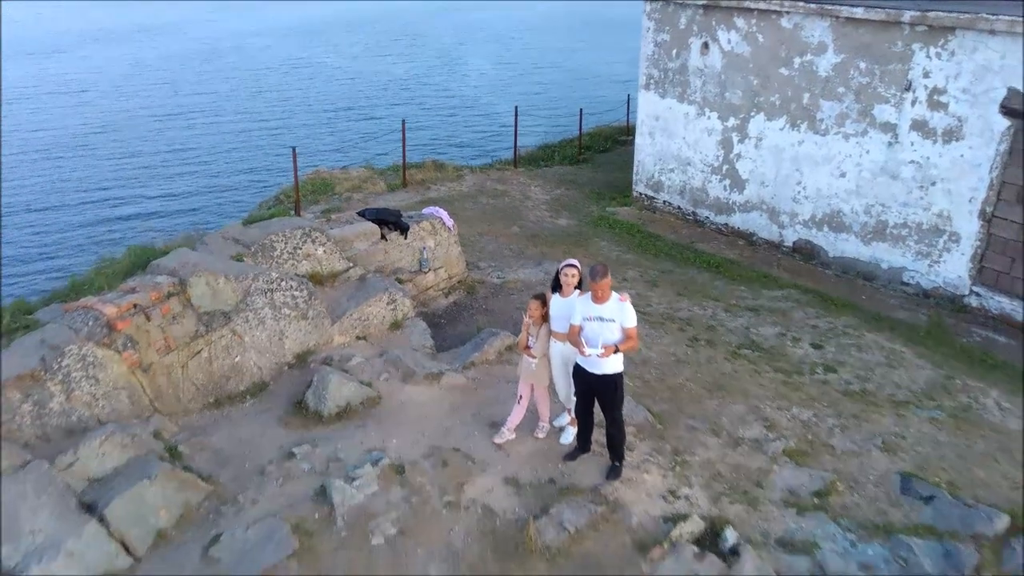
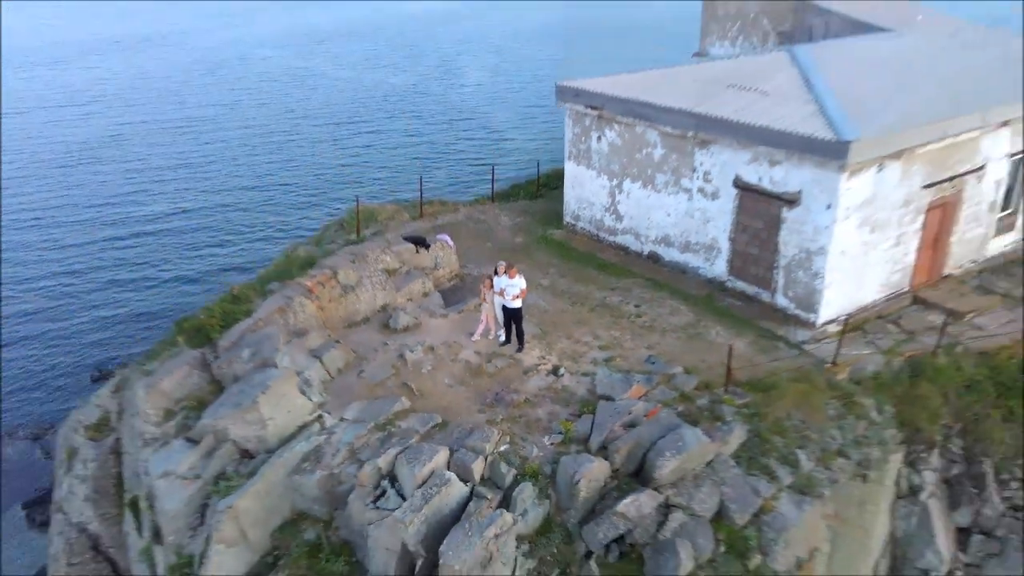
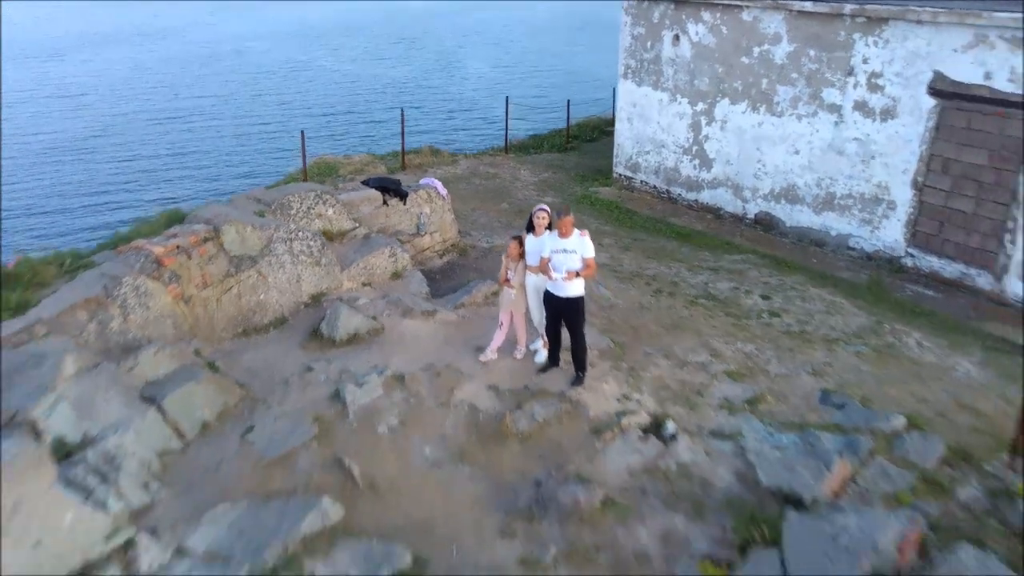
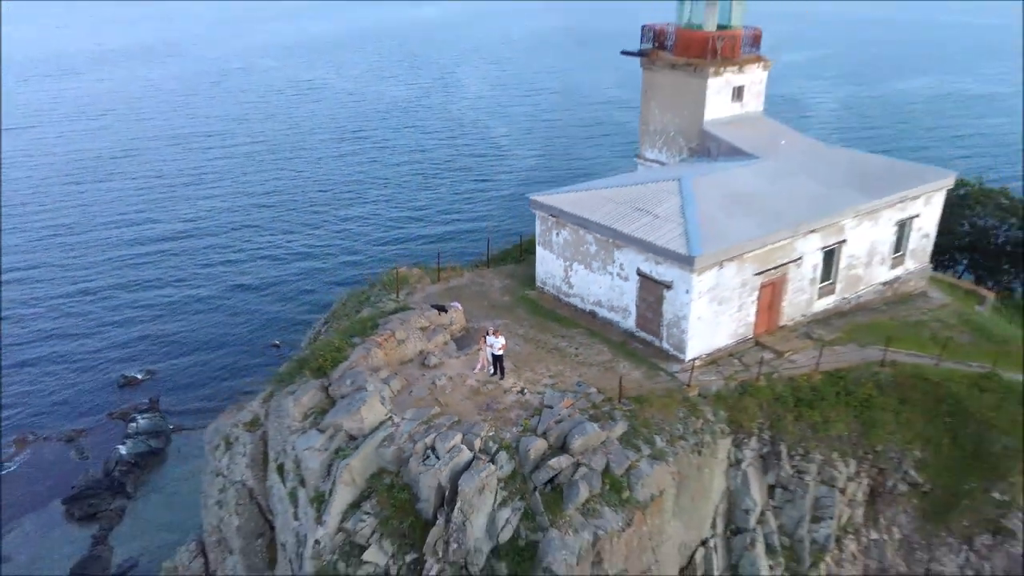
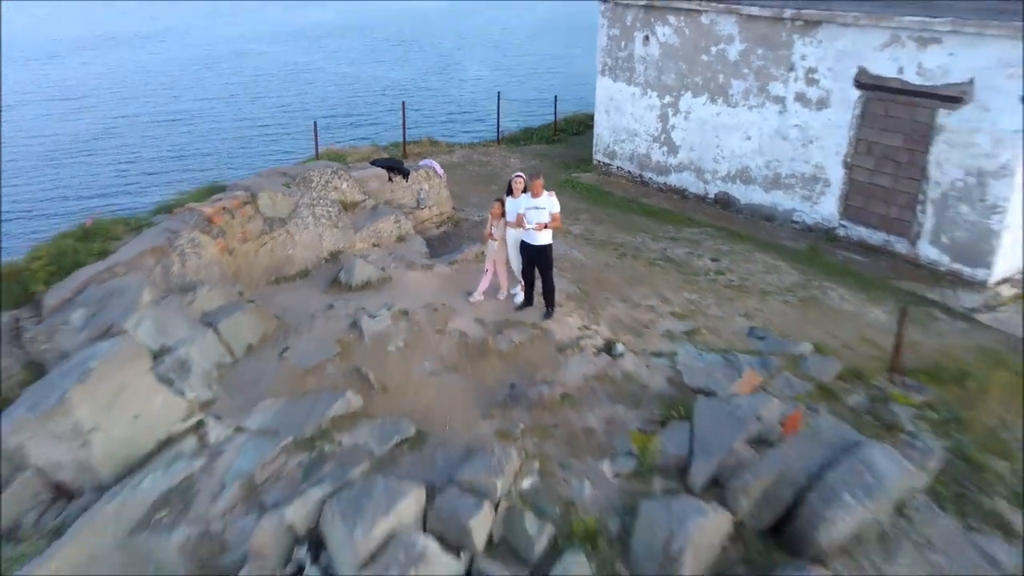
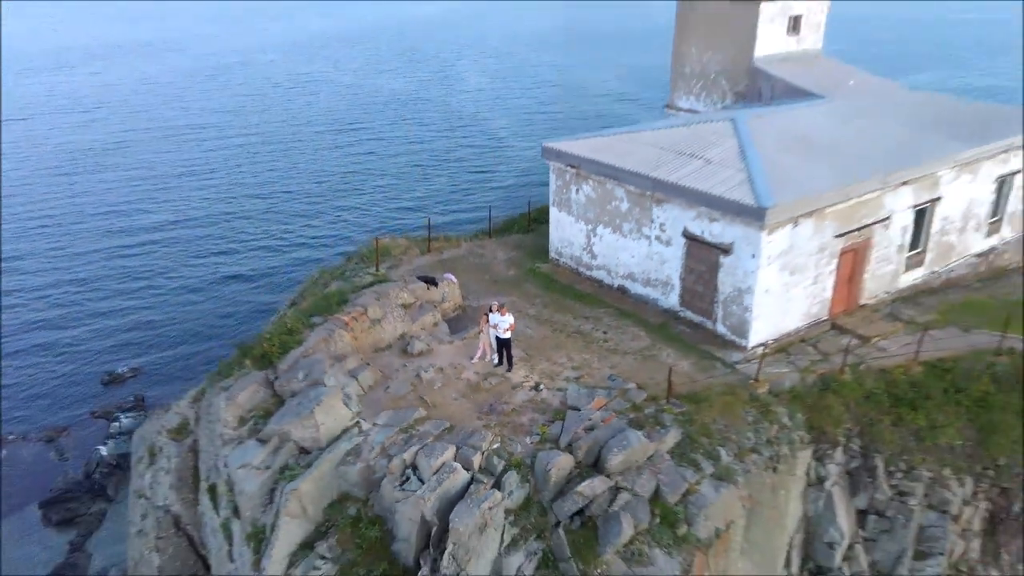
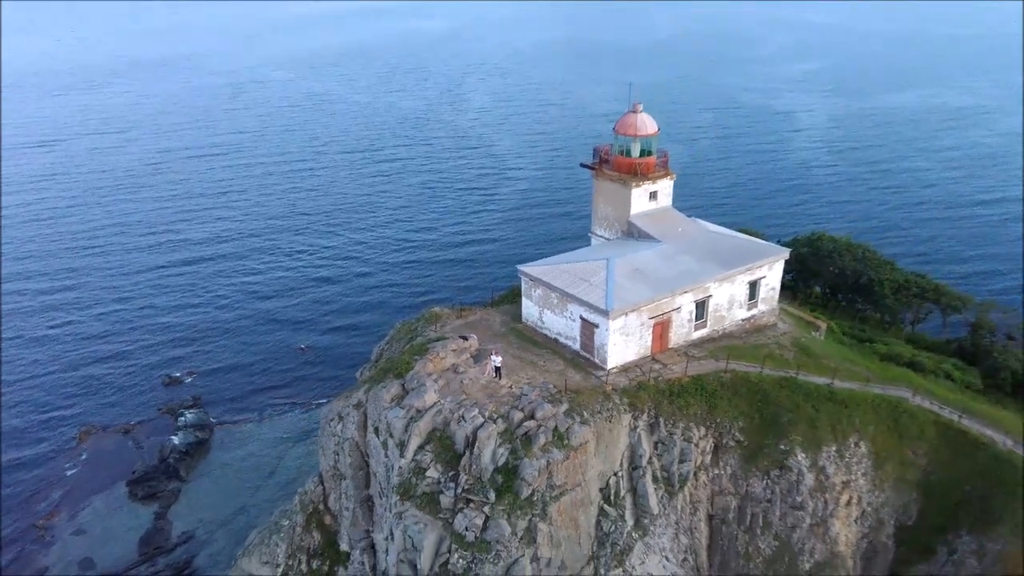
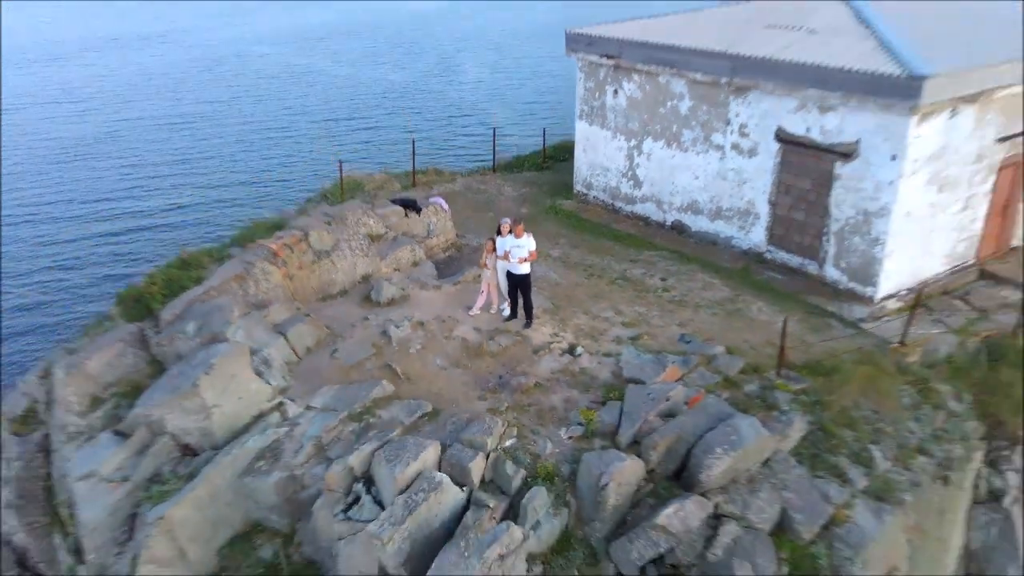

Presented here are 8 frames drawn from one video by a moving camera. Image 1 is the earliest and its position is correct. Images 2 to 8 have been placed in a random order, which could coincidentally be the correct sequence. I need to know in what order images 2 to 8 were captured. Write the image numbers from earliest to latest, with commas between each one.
3, 5, 8, 2, 6, 4, 7
